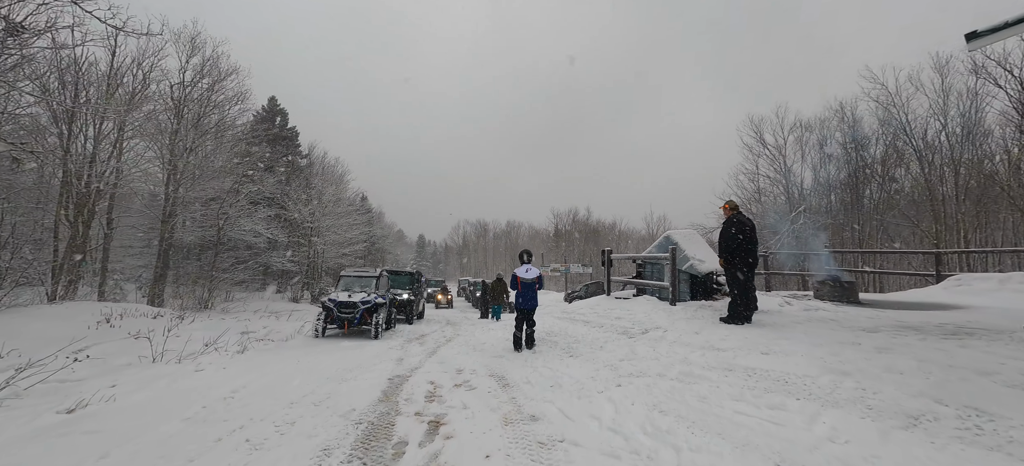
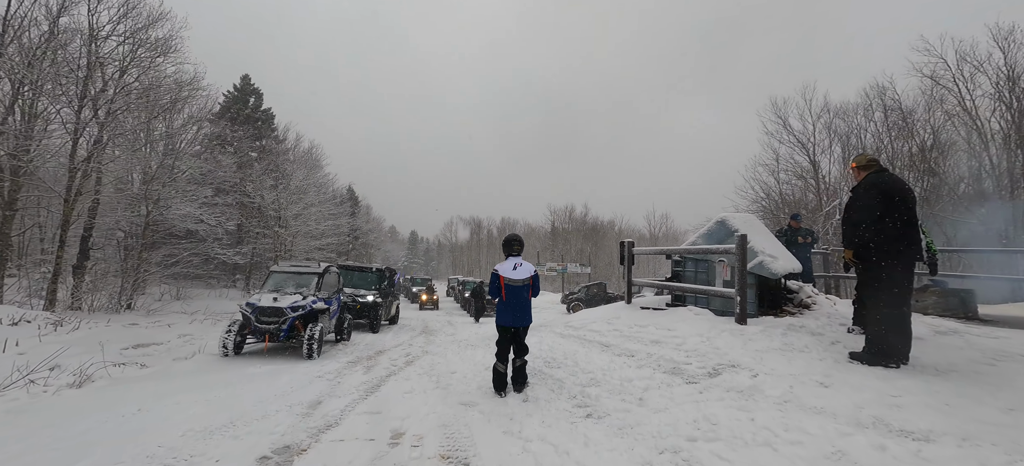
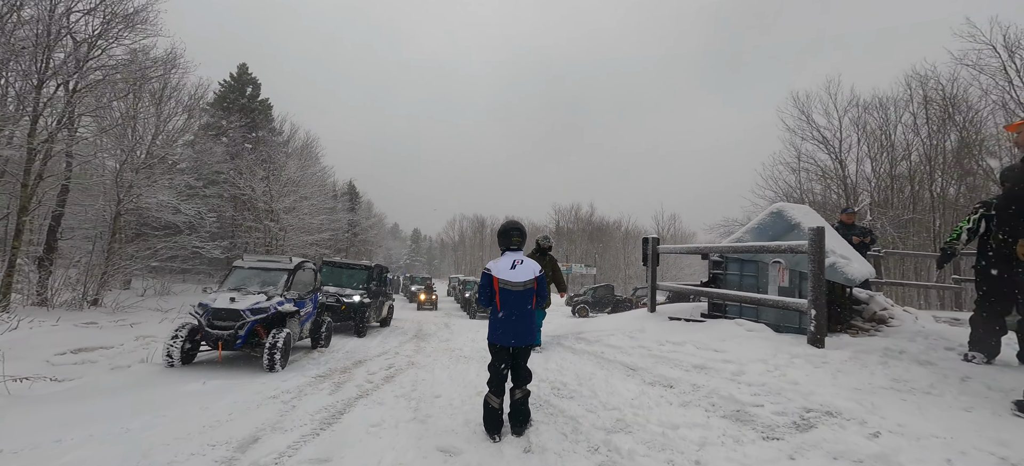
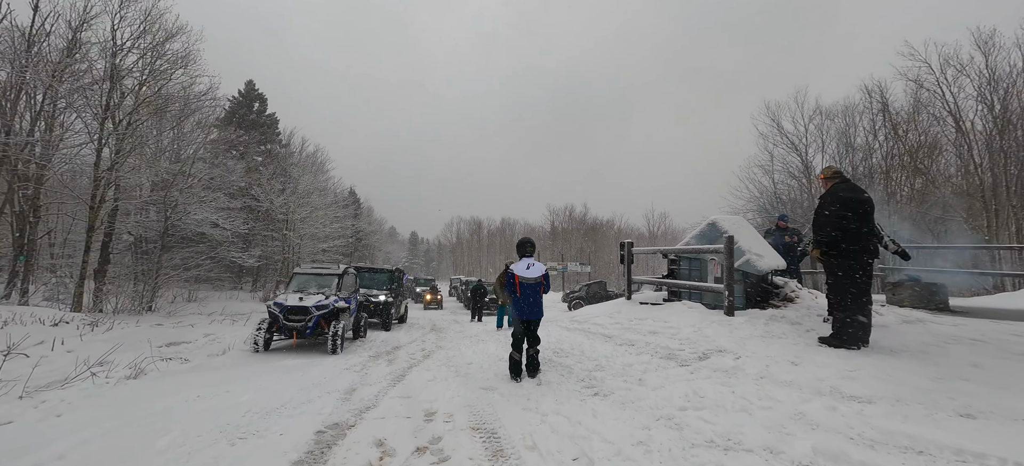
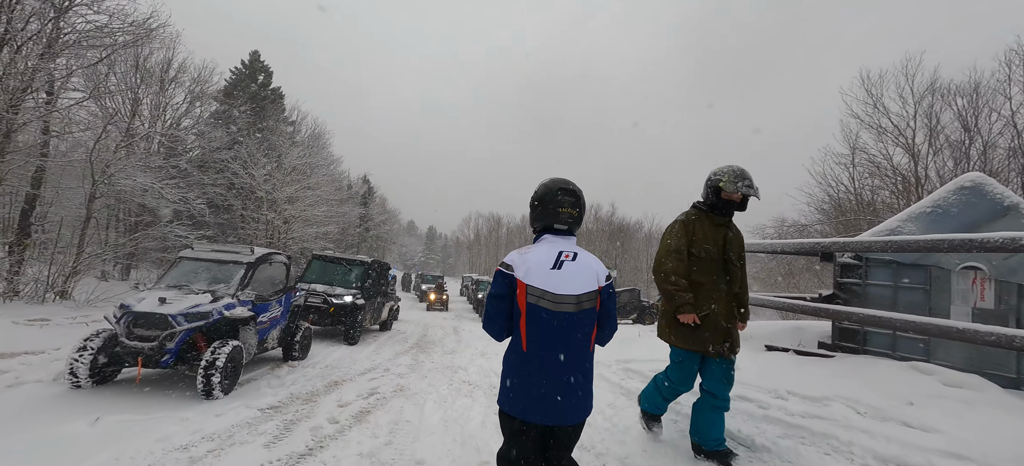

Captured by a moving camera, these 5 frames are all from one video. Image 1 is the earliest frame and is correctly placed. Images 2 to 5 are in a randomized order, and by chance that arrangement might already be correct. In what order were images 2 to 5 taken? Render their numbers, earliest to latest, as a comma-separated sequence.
4, 2, 3, 5
